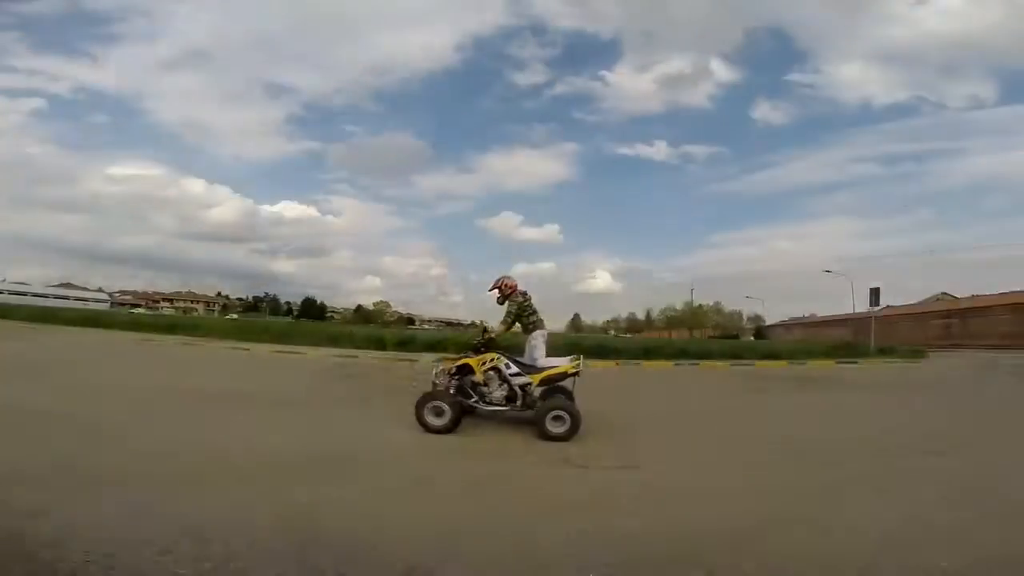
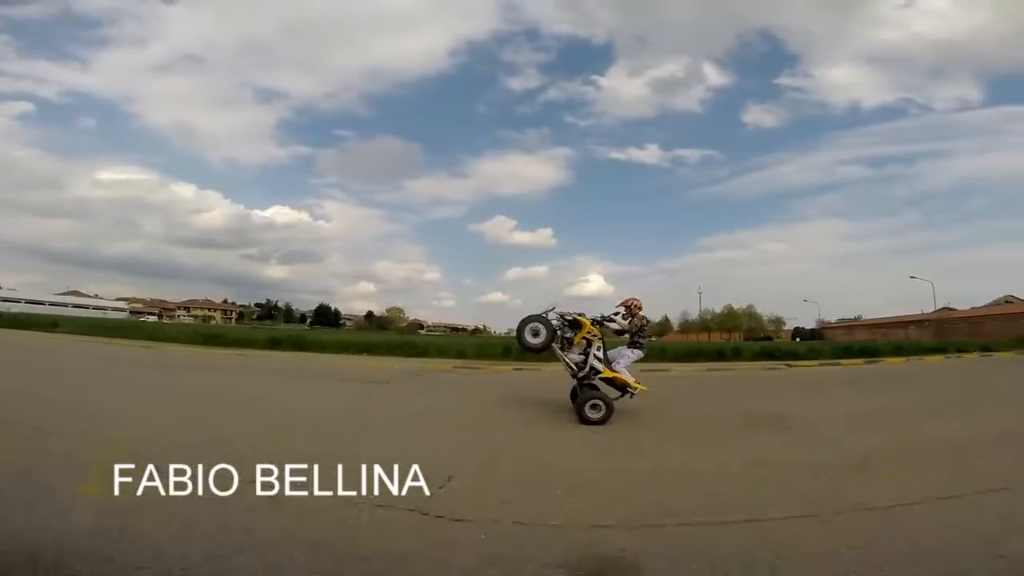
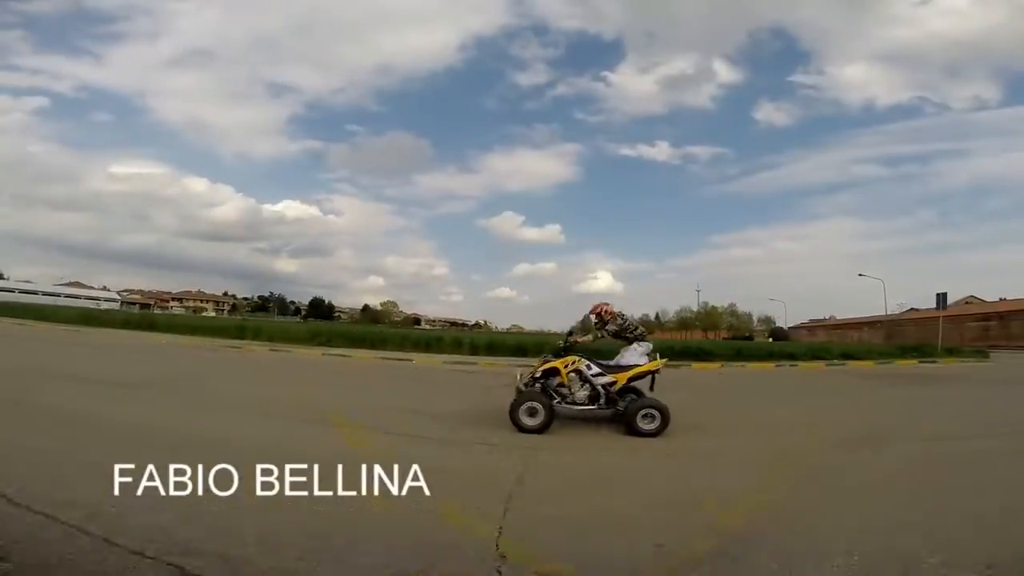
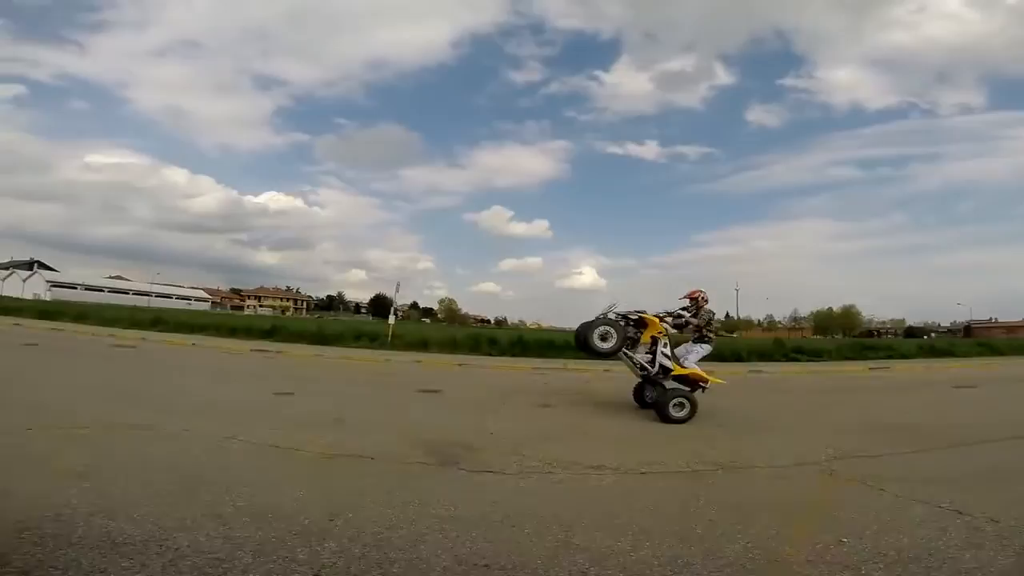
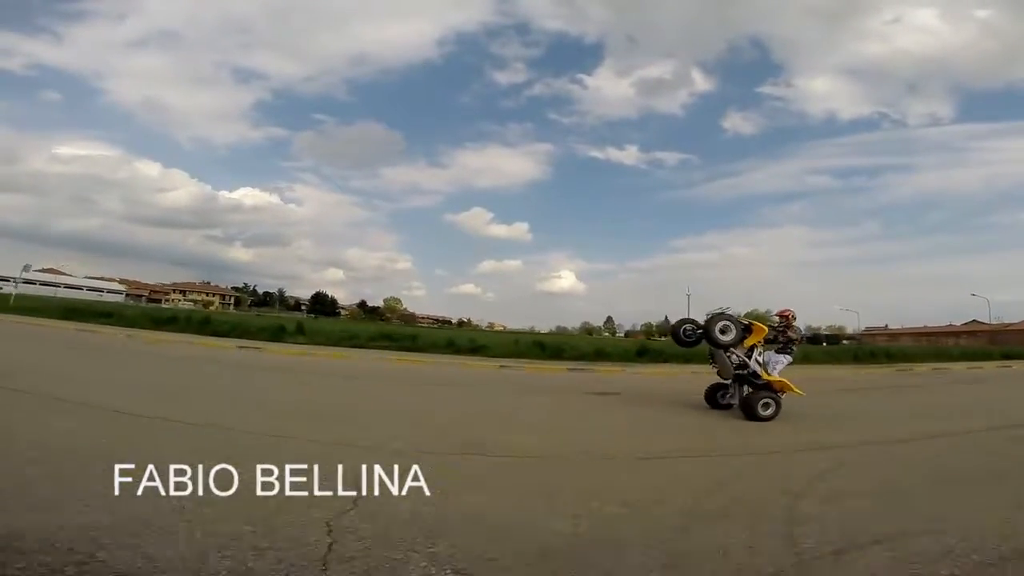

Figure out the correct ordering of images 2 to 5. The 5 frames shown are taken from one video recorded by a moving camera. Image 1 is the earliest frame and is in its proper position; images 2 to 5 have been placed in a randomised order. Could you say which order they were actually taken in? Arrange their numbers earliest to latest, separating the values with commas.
3, 2, 5, 4
